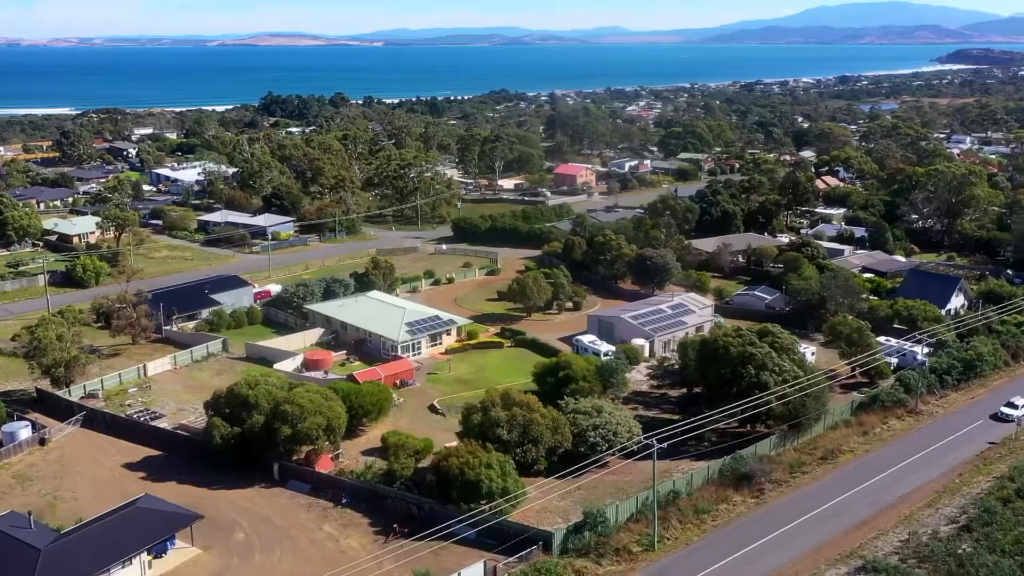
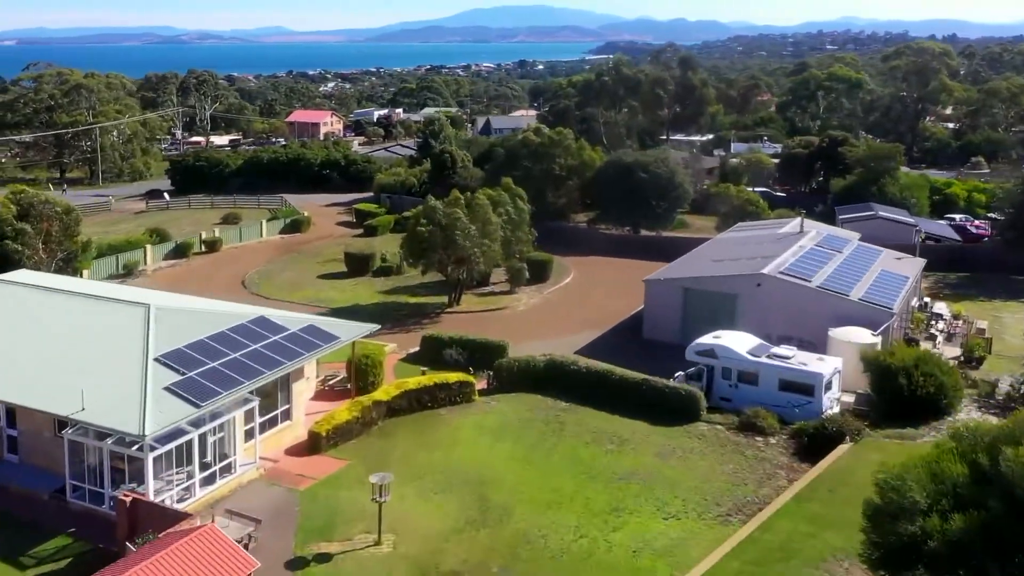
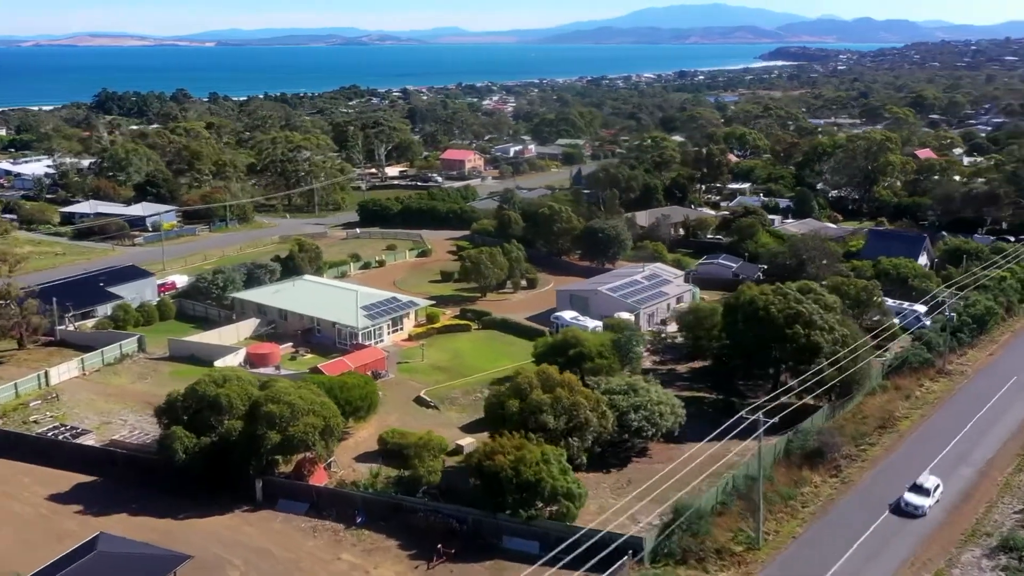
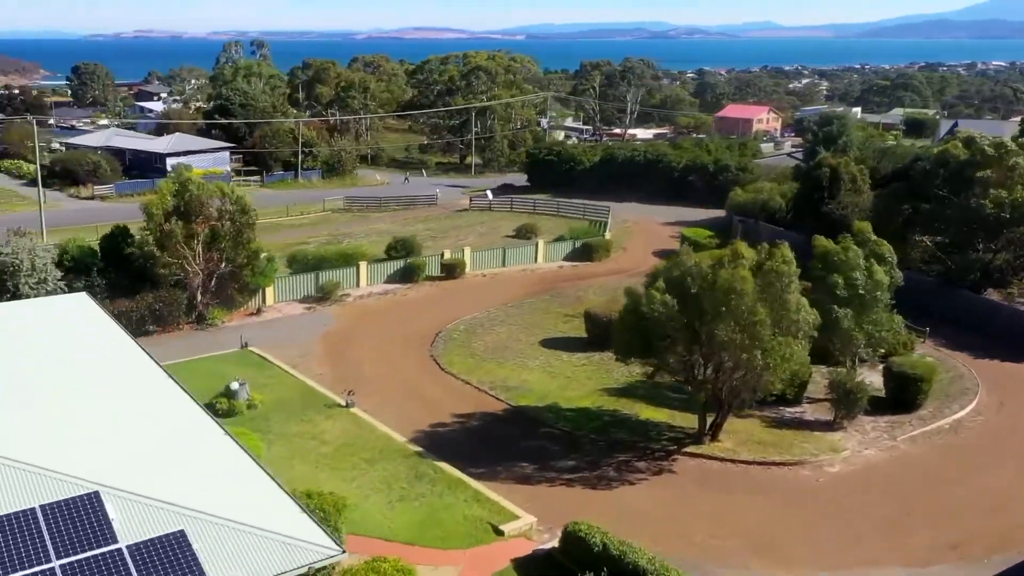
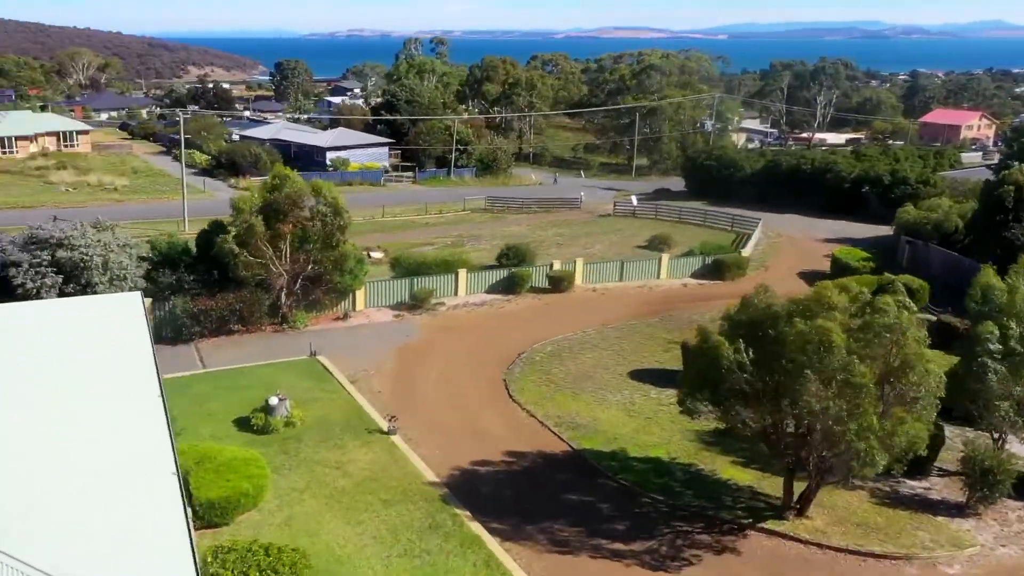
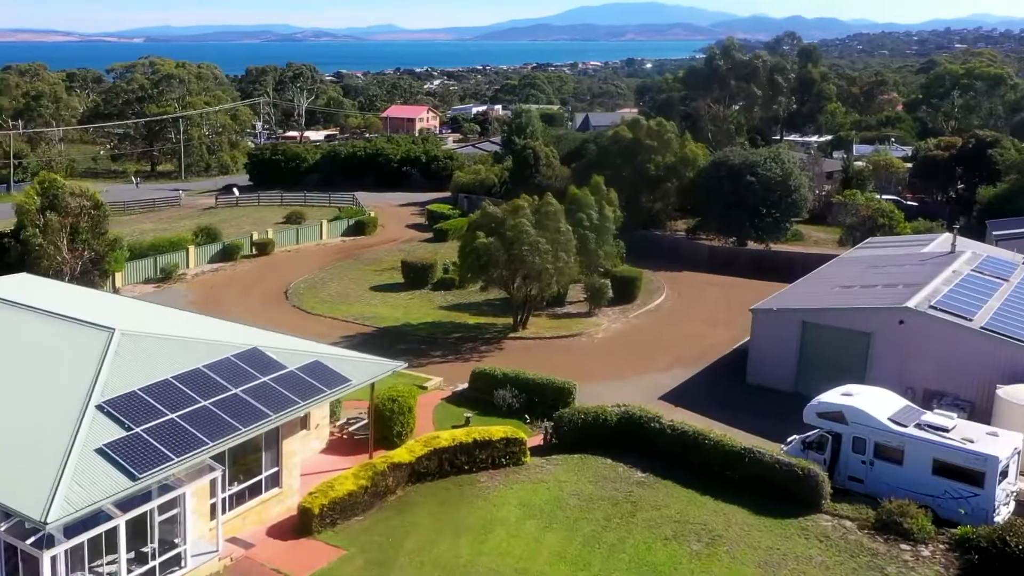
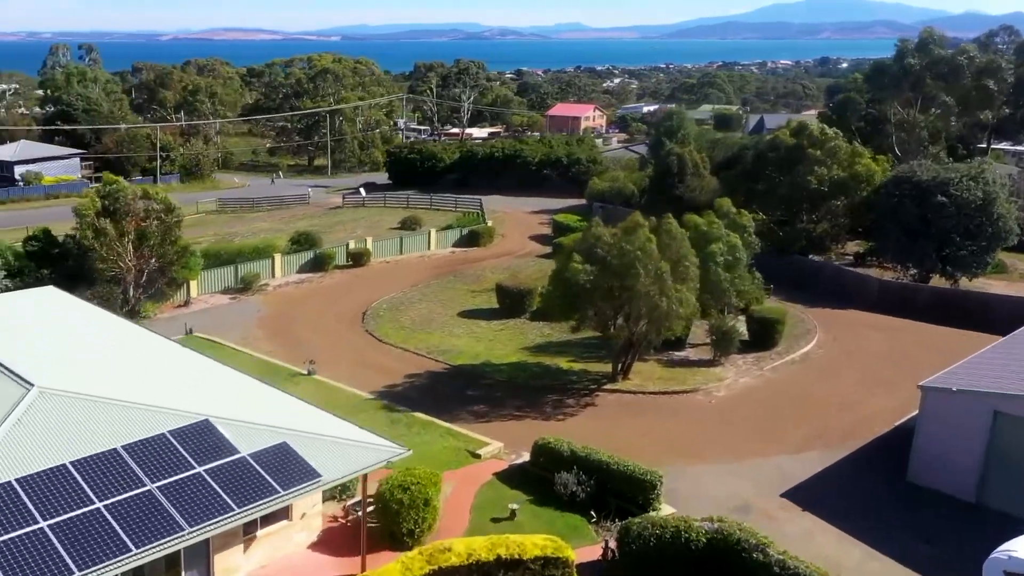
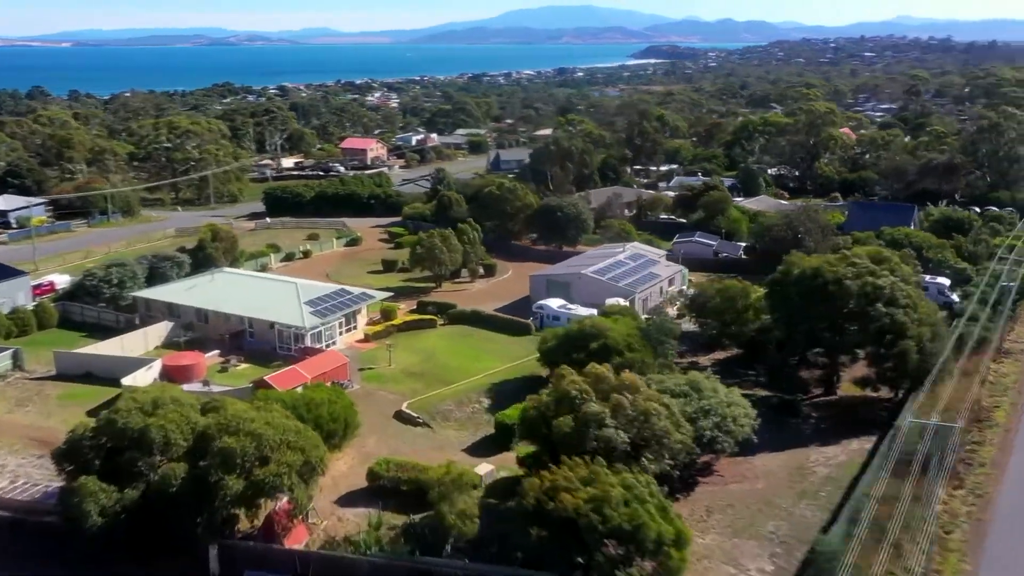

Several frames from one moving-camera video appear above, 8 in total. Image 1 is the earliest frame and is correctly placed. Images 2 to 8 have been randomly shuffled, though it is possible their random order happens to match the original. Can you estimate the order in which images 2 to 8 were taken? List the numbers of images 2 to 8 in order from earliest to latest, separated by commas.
3, 8, 2, 6, 7, 4, 5
